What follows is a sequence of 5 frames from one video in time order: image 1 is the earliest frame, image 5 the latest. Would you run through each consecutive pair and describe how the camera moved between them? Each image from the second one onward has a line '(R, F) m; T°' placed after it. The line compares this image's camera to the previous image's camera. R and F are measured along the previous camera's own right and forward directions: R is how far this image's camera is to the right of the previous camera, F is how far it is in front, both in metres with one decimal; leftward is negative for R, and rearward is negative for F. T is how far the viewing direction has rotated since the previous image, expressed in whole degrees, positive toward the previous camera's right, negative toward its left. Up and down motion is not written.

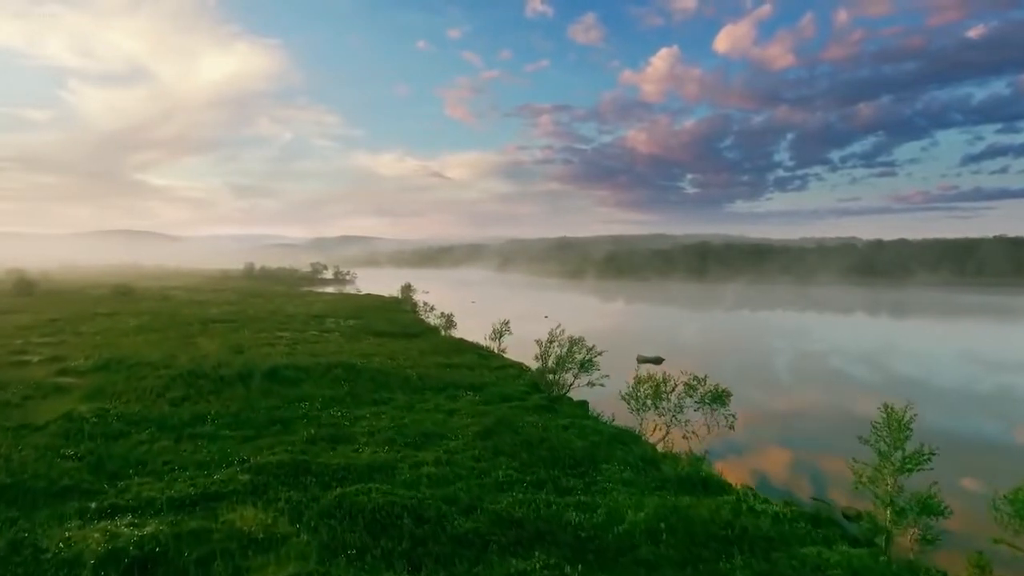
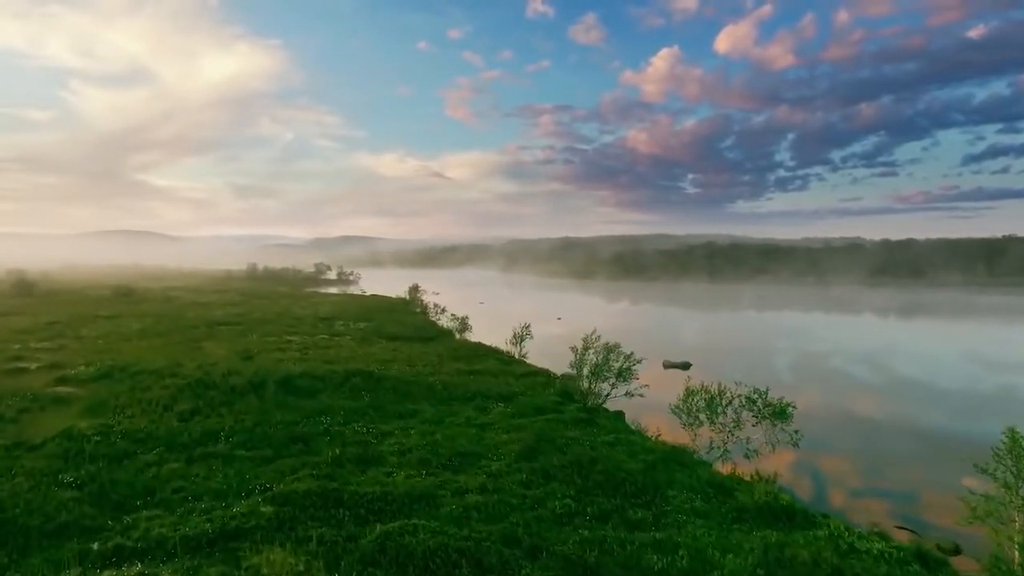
(-2.0, +4.0) m; 0°
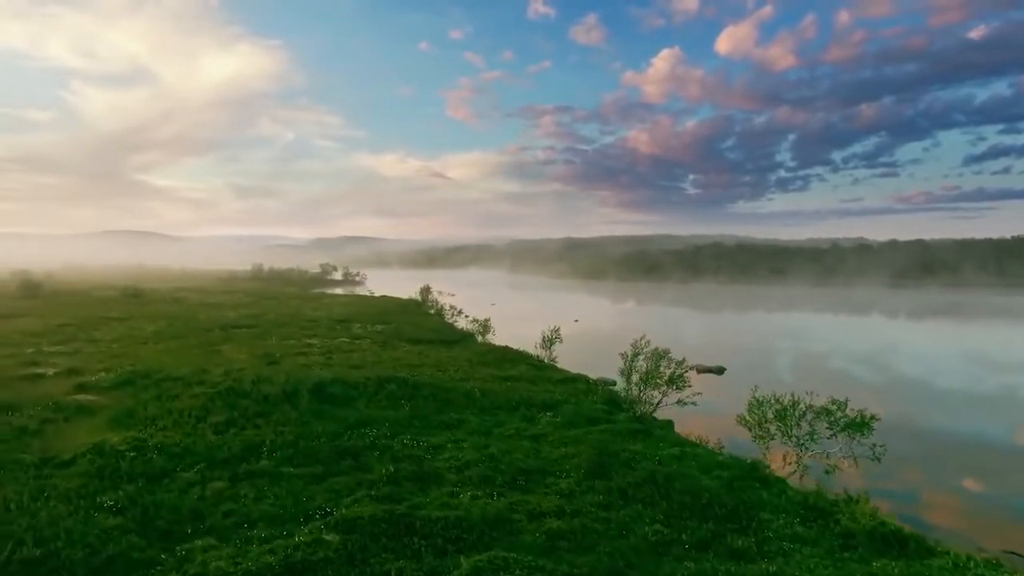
(-2.8, +2.8) m; 0°
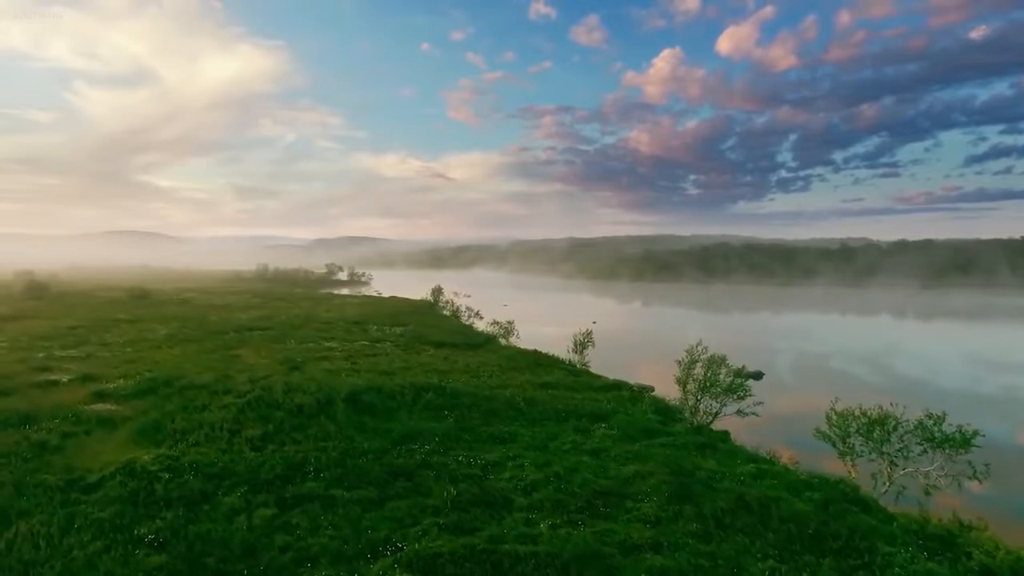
(-2.7, +3.3) m; 0°
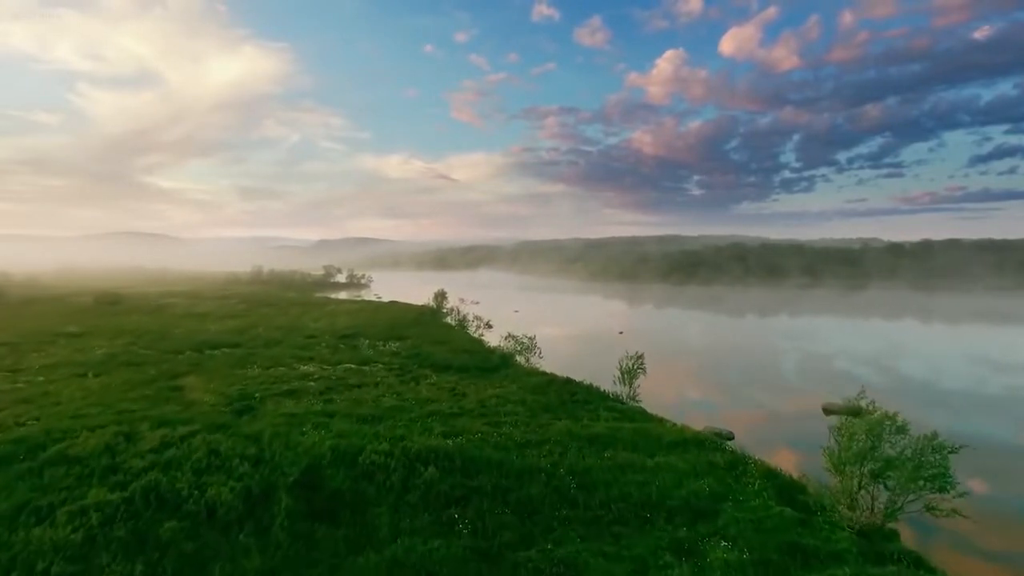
(-1.7, +18.2) m; 0°
